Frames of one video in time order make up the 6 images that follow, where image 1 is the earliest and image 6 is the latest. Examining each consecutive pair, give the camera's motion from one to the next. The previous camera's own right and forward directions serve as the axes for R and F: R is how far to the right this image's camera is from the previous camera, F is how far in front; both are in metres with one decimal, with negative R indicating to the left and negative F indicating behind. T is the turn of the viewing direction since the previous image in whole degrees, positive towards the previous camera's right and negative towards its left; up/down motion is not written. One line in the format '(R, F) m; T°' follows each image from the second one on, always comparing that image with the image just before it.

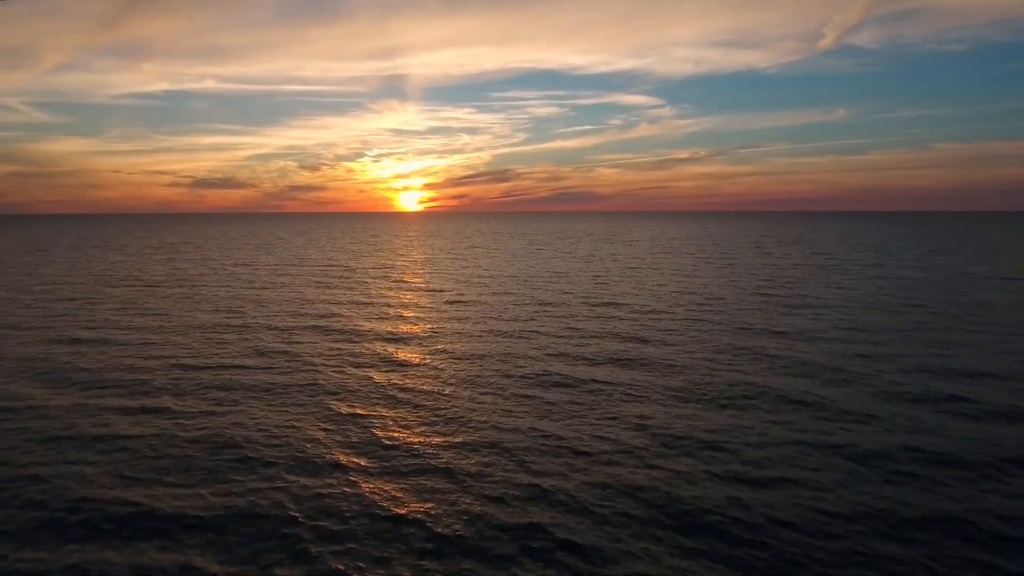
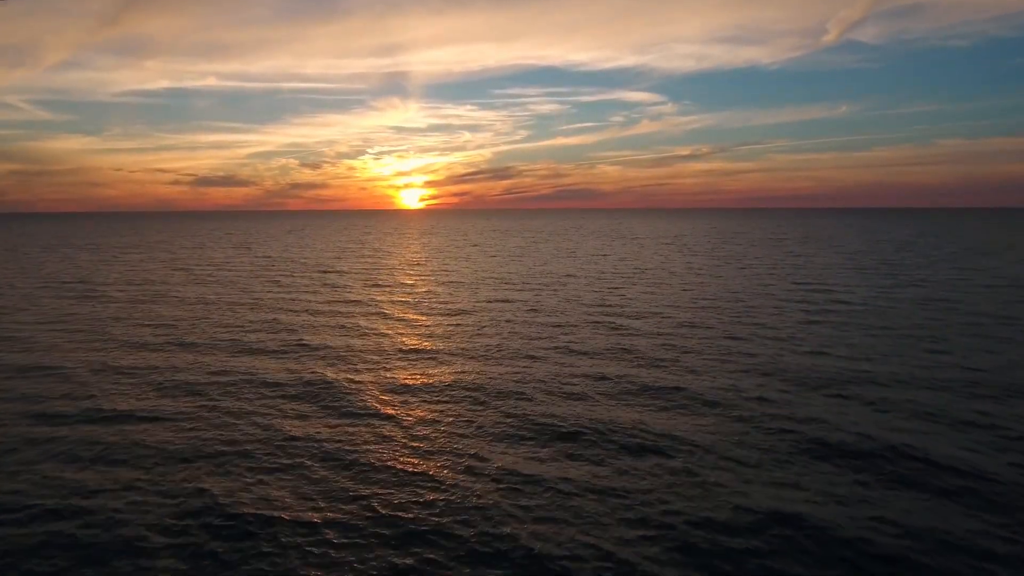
(+0.5, +5.7) m; 0°
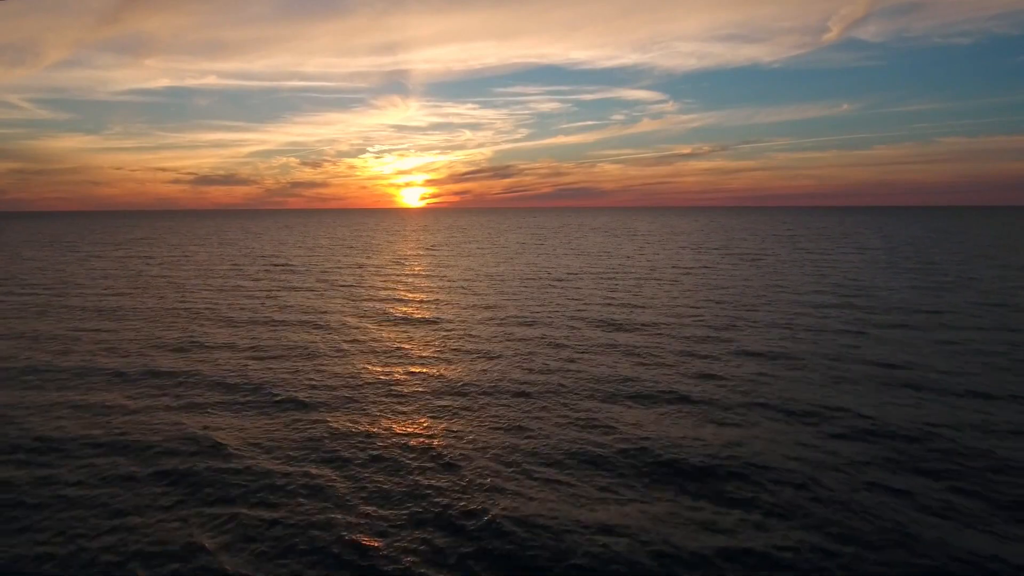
(+0.1, +4.7) m; 0°
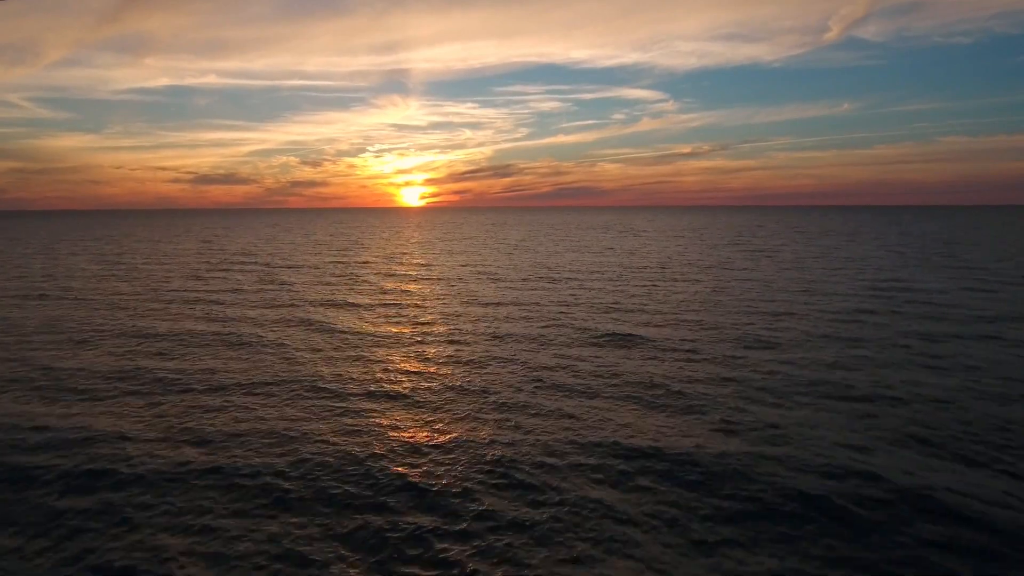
(+0.3, +5.1) m; 0°
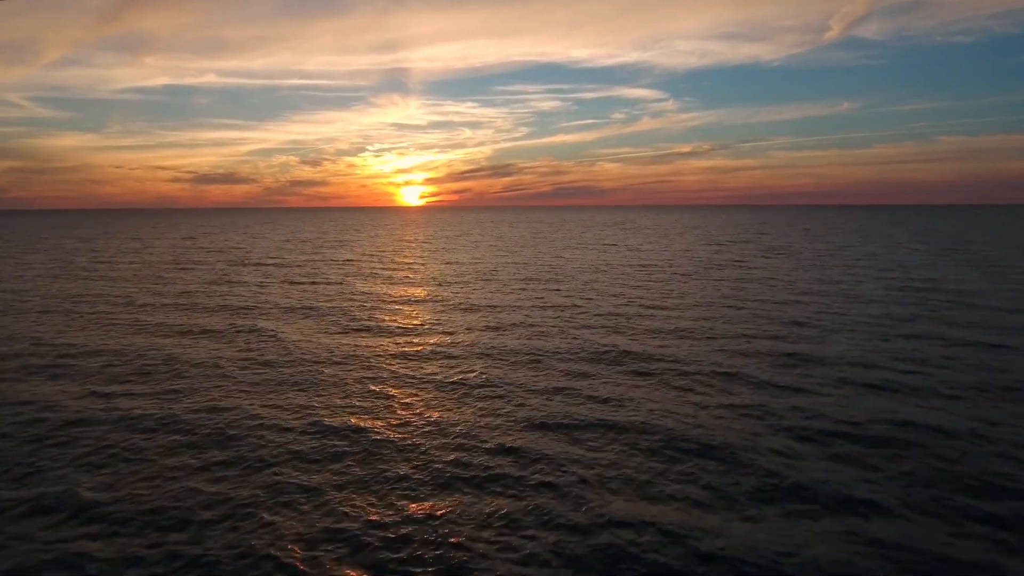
(+0.3, +3.8) m; 0°
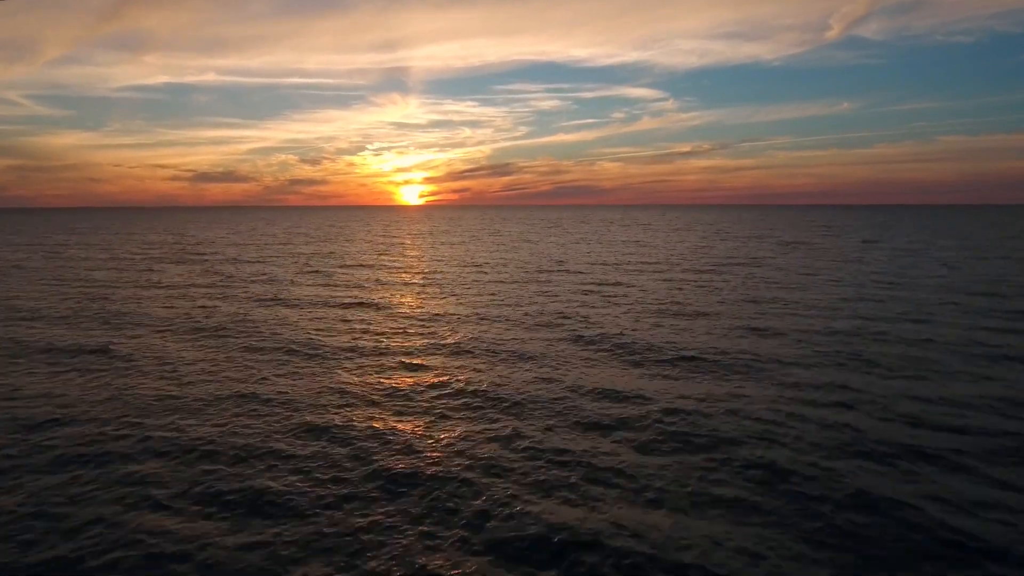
(+0.2, +5.7) m; 0°
